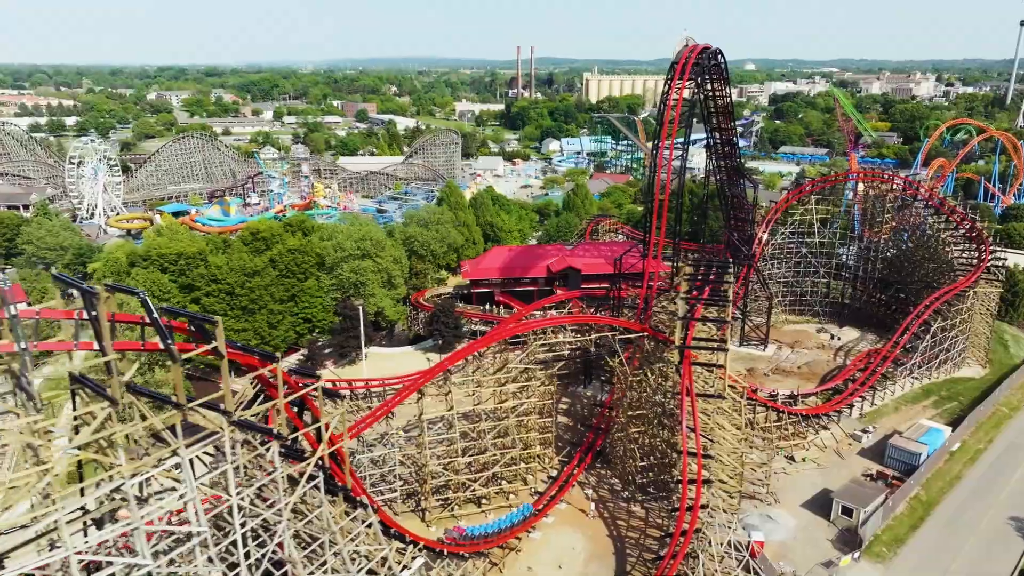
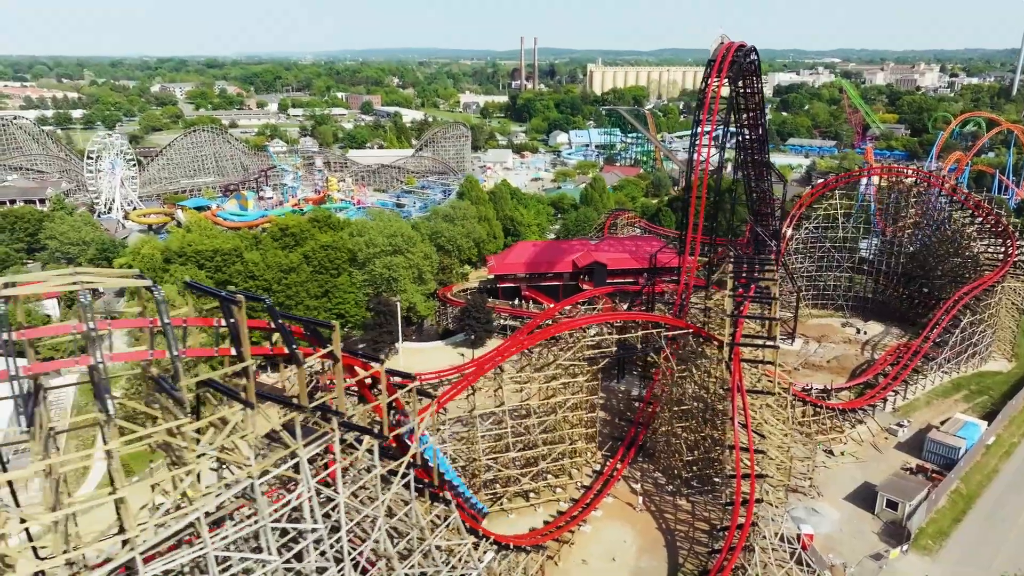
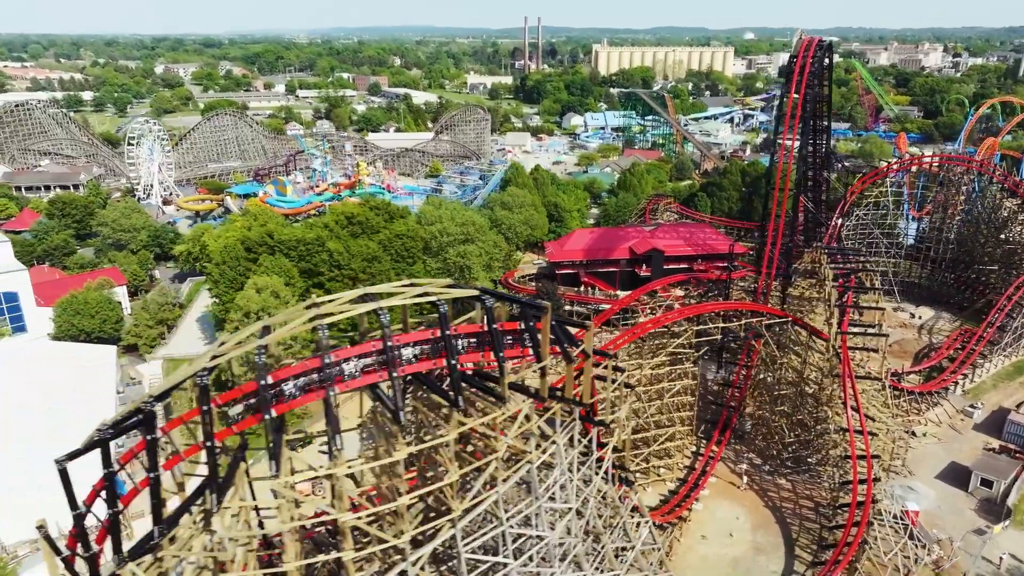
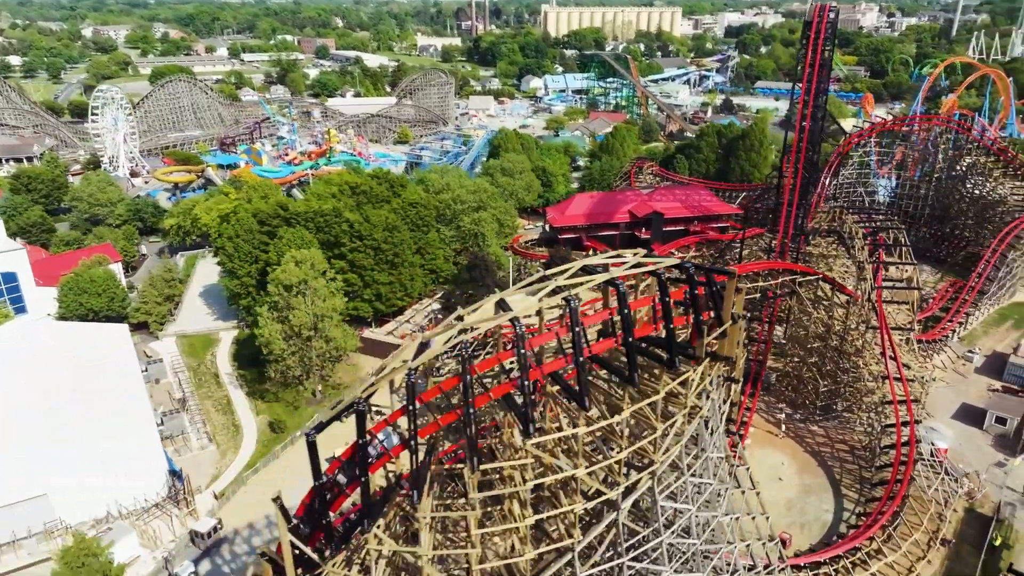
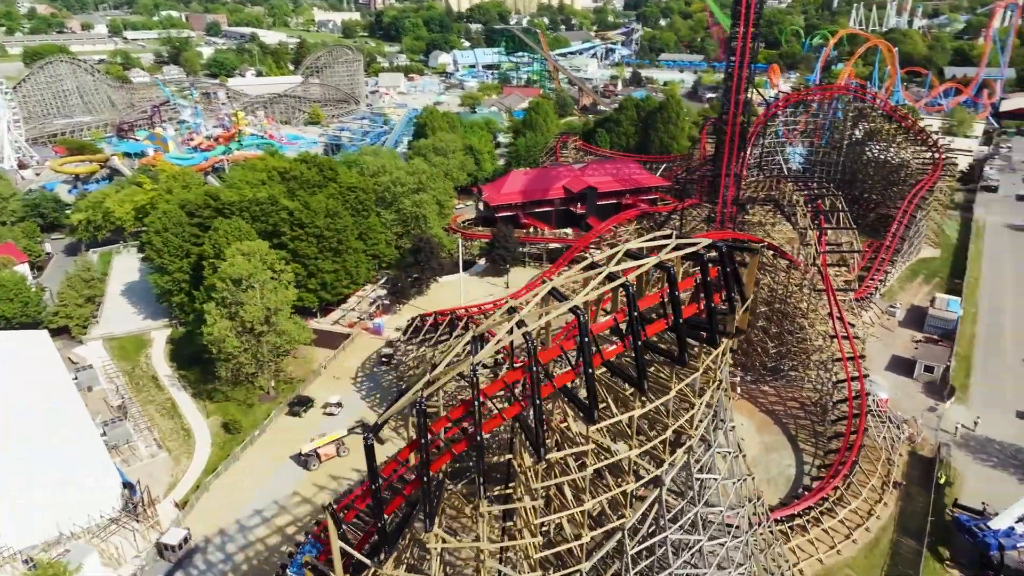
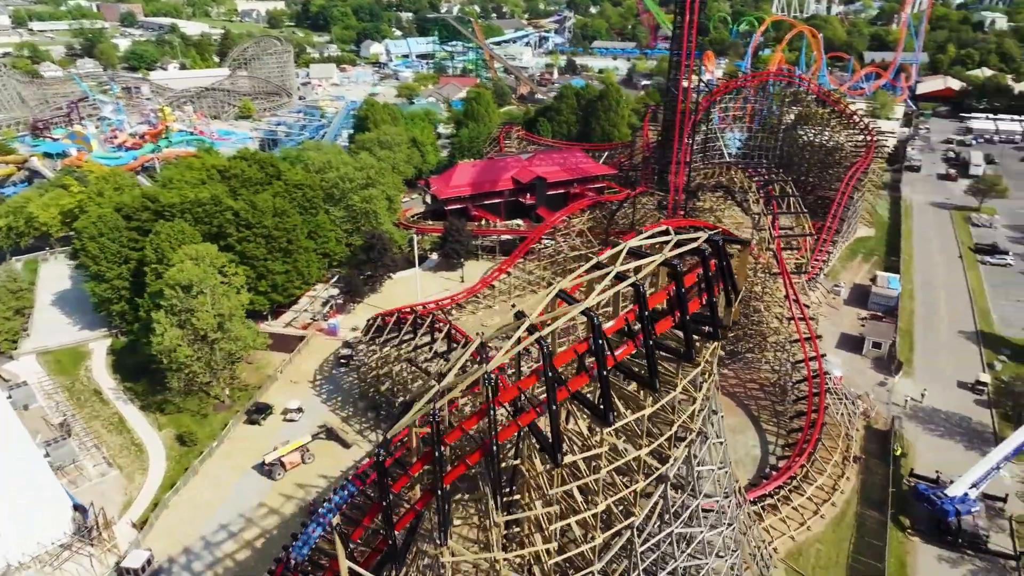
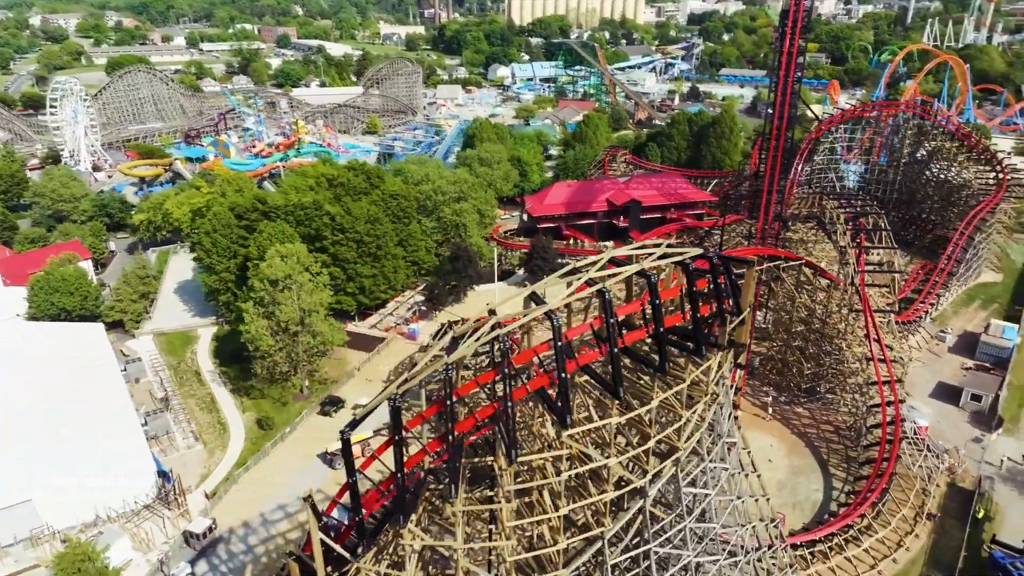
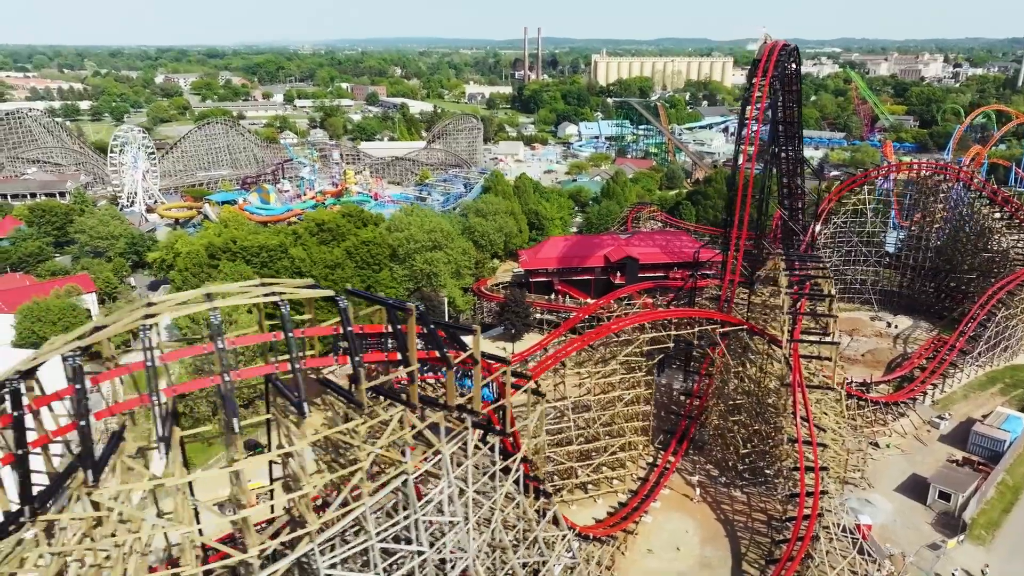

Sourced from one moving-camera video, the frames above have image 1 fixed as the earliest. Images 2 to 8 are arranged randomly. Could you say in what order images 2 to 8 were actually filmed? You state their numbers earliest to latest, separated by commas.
2, 8, 3, 4, 7, 5, 6
